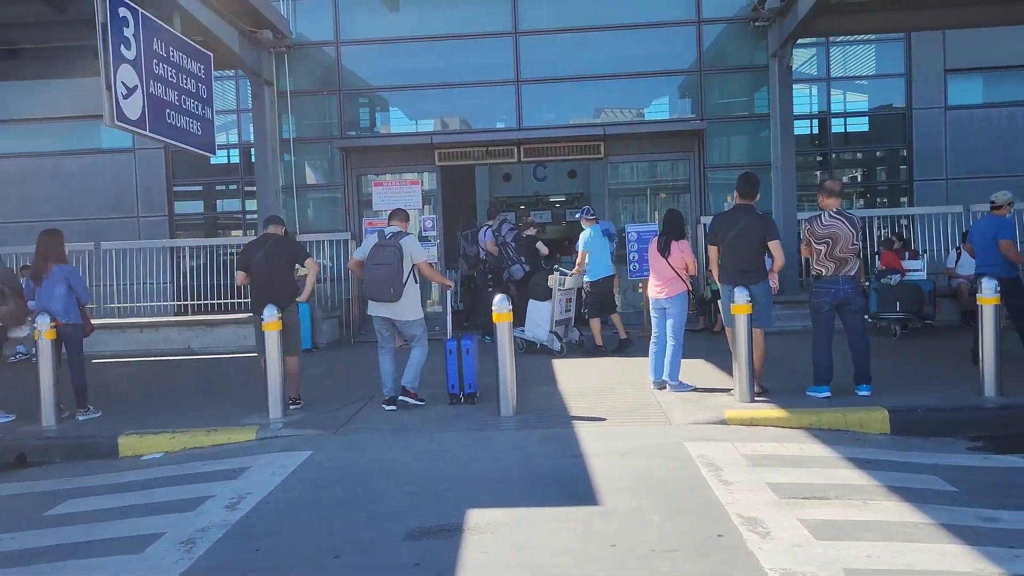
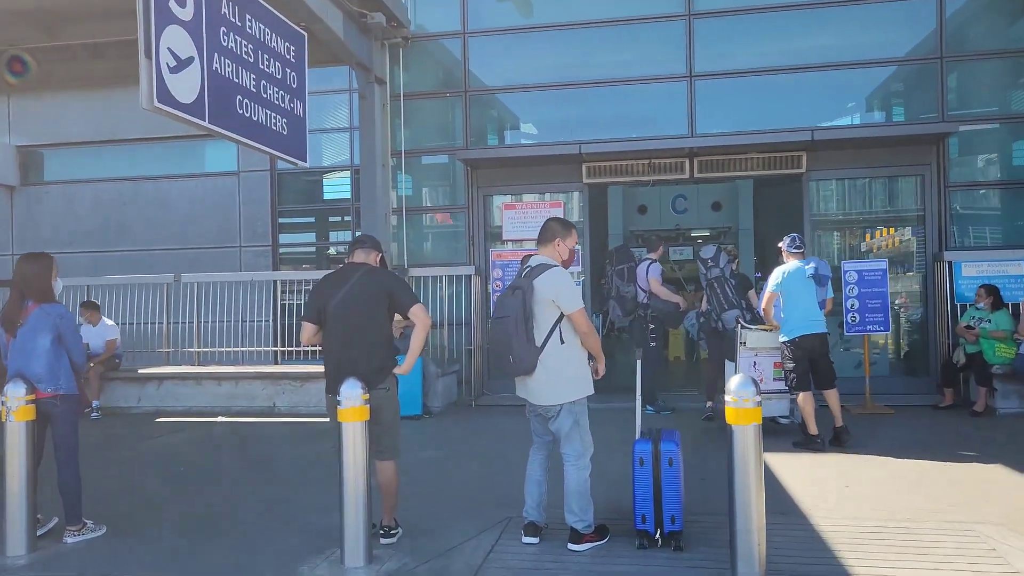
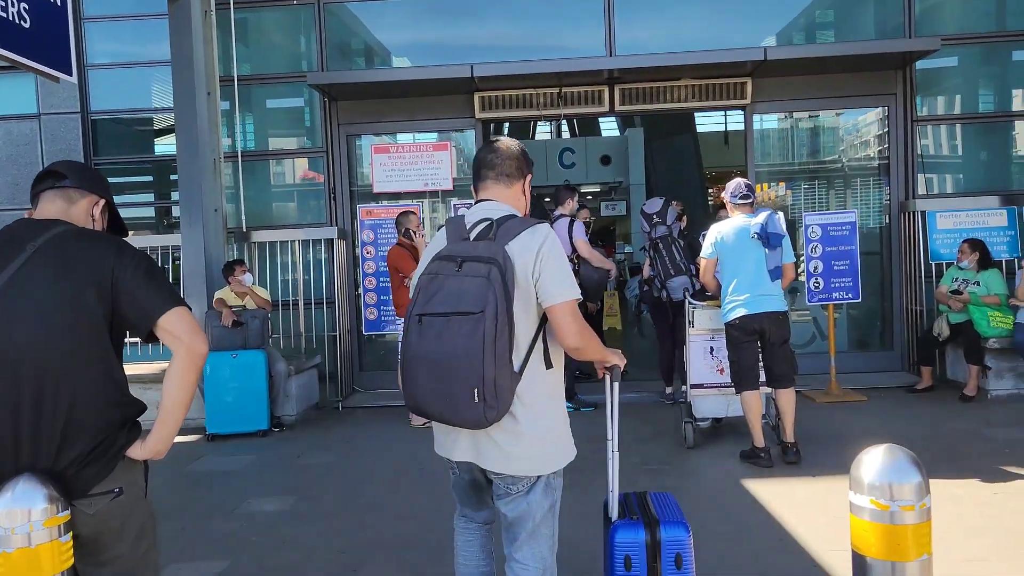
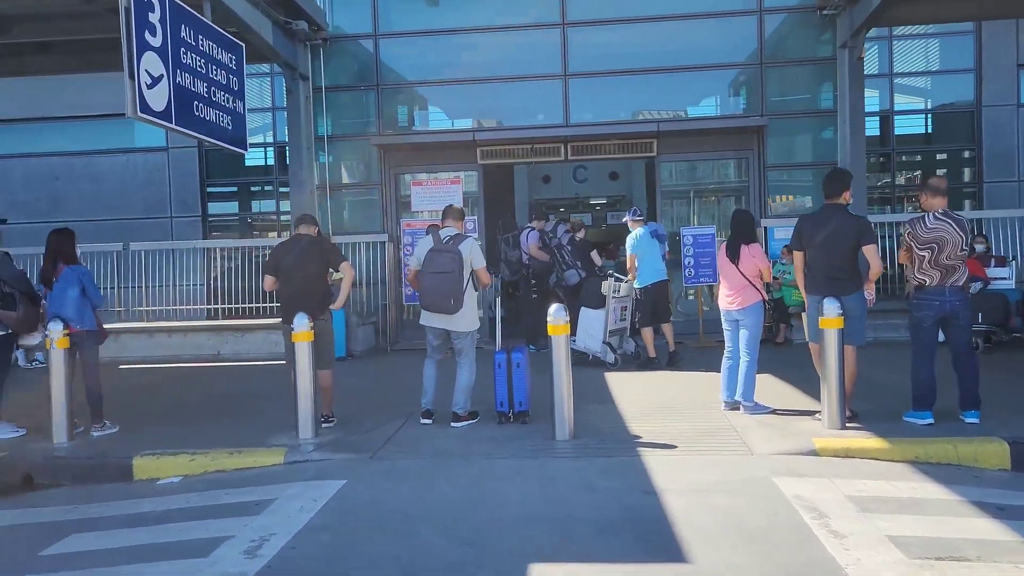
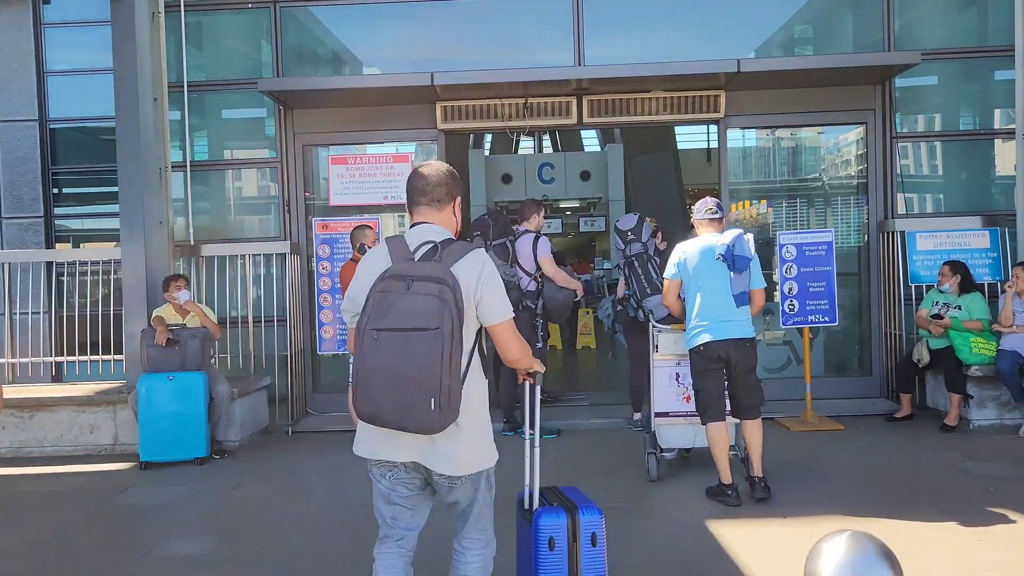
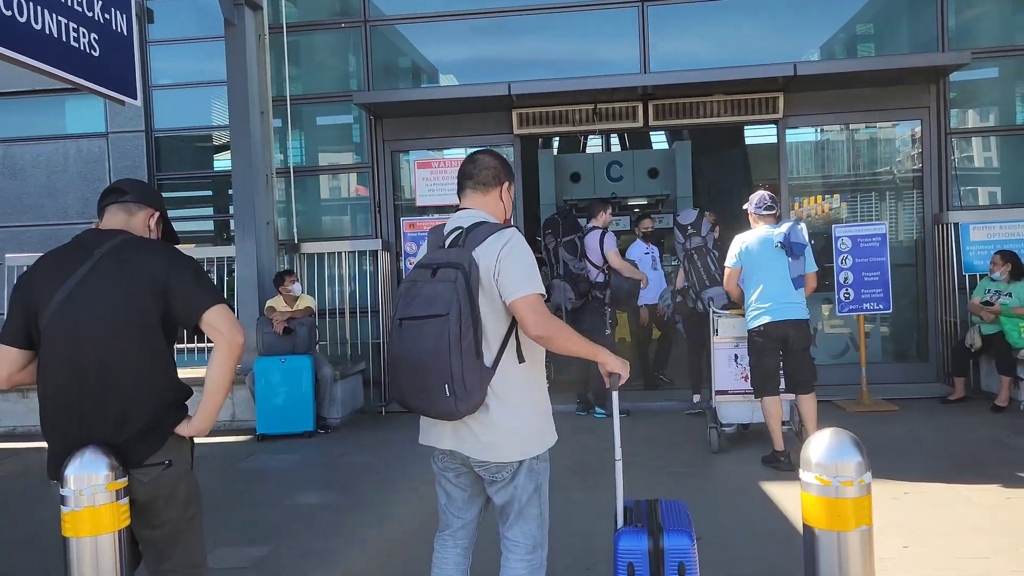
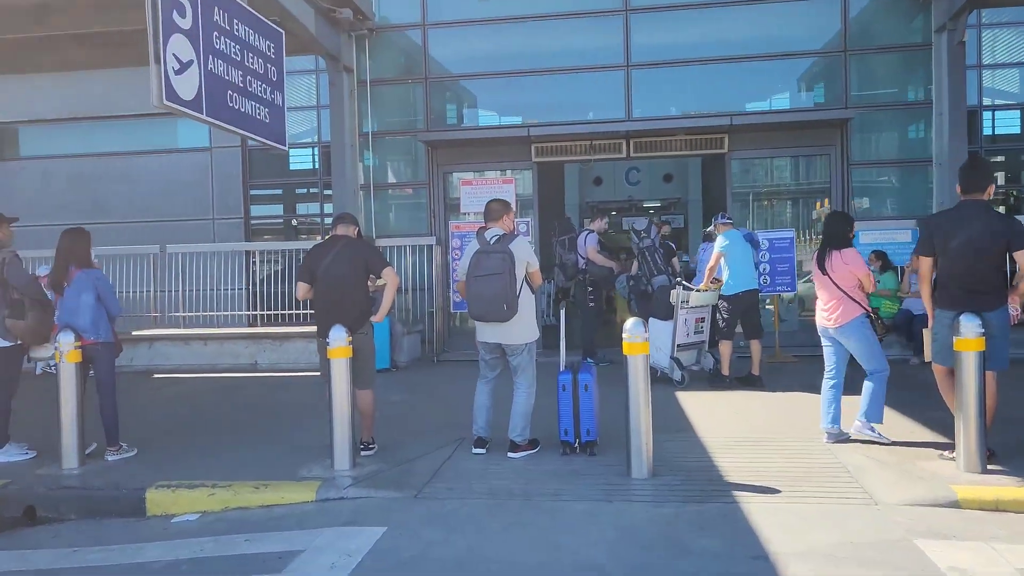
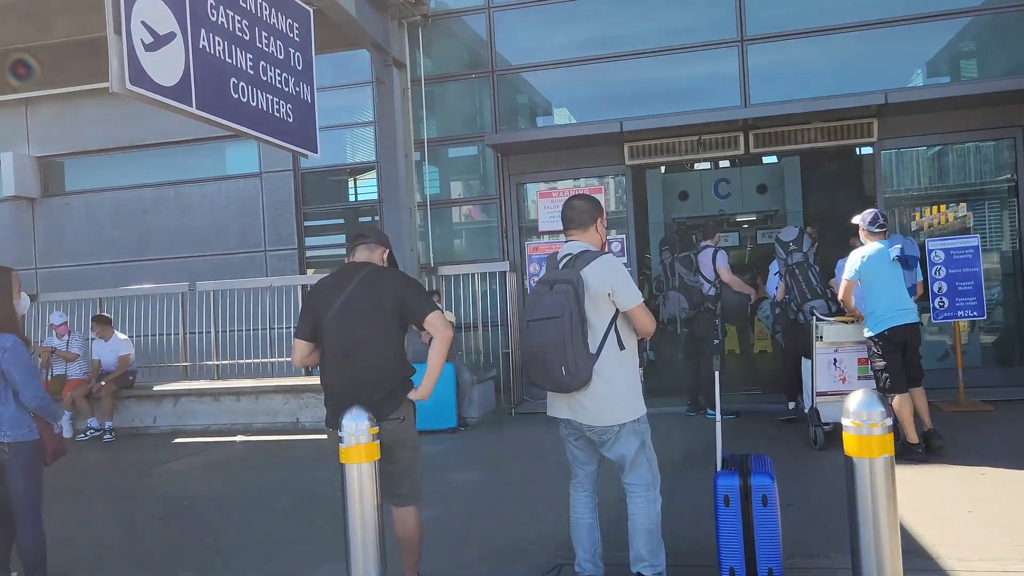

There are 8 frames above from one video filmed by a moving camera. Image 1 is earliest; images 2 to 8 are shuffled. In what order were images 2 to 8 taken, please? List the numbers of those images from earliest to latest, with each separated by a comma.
4, 7, 2, 8, 6, 3, 5
